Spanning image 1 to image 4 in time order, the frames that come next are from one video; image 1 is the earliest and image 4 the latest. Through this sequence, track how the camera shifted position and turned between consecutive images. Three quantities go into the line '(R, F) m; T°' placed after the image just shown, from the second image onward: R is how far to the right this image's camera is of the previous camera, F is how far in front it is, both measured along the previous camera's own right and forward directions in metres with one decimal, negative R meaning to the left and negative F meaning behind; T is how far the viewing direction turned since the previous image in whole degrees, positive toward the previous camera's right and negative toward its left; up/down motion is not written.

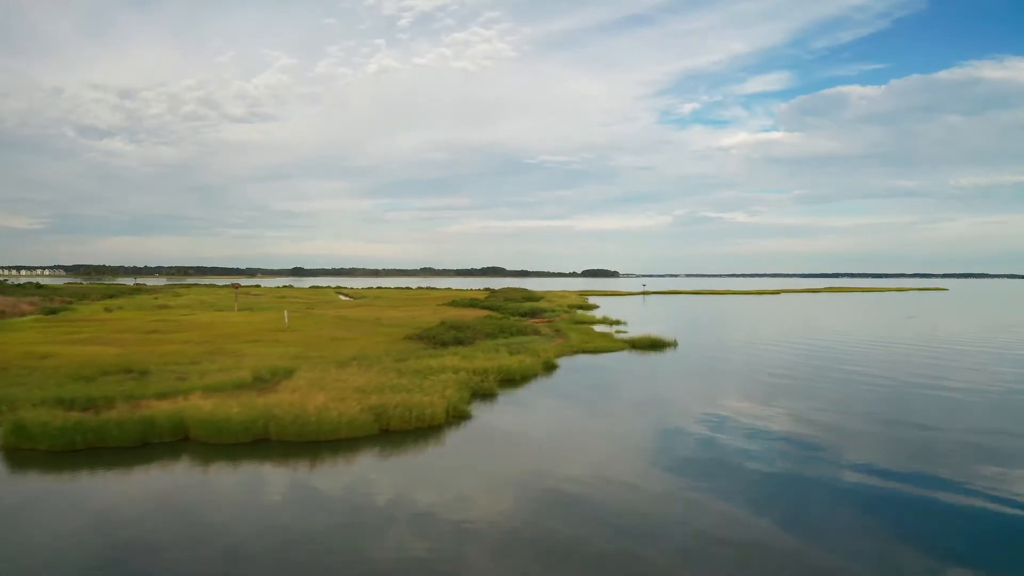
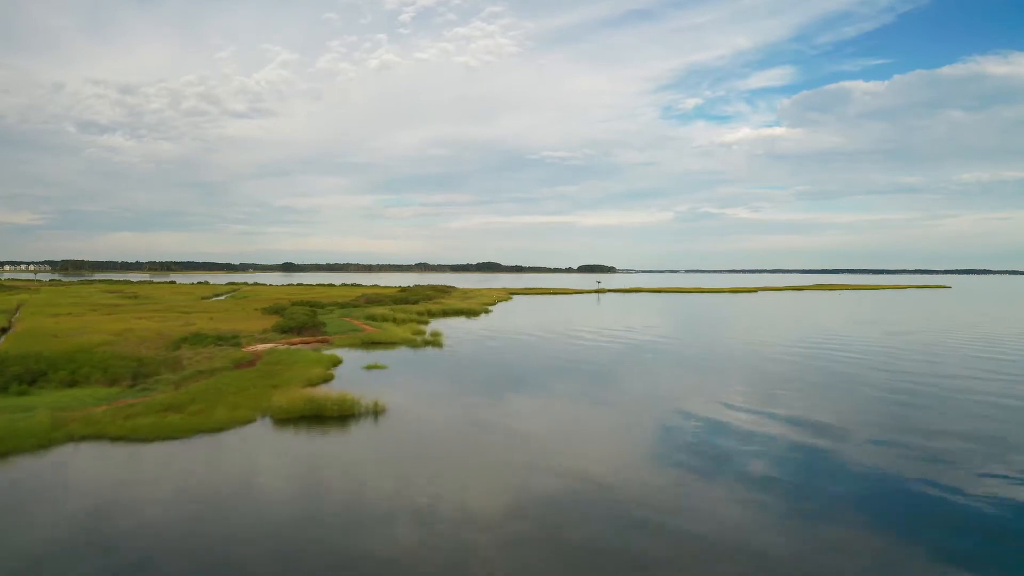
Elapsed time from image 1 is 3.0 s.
(+3.7, +4.8) m; 0°
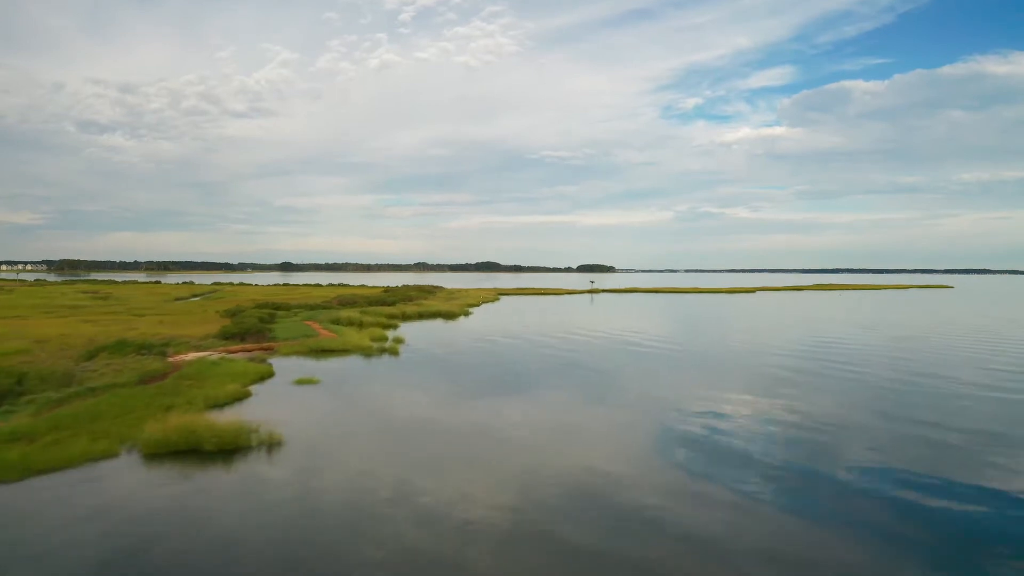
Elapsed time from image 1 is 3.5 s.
(-0.1, +3.4) m; 0°
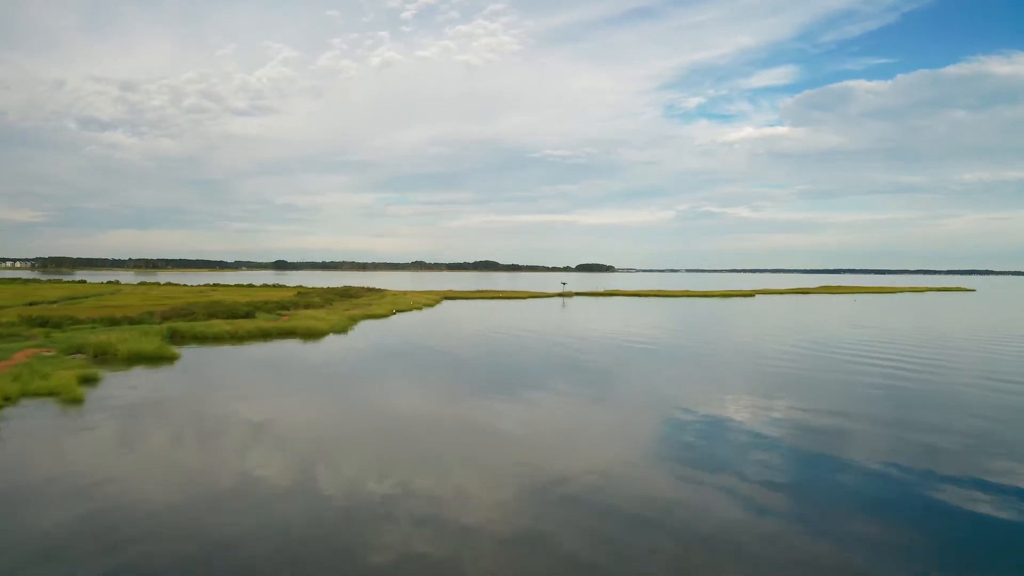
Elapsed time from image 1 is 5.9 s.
(+0.8, +1.1) m; 0°
